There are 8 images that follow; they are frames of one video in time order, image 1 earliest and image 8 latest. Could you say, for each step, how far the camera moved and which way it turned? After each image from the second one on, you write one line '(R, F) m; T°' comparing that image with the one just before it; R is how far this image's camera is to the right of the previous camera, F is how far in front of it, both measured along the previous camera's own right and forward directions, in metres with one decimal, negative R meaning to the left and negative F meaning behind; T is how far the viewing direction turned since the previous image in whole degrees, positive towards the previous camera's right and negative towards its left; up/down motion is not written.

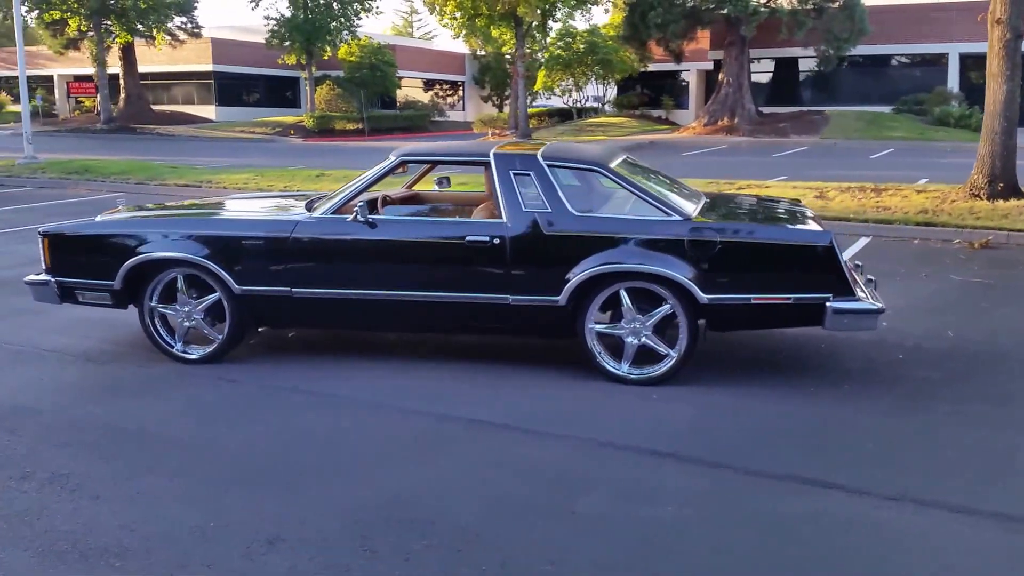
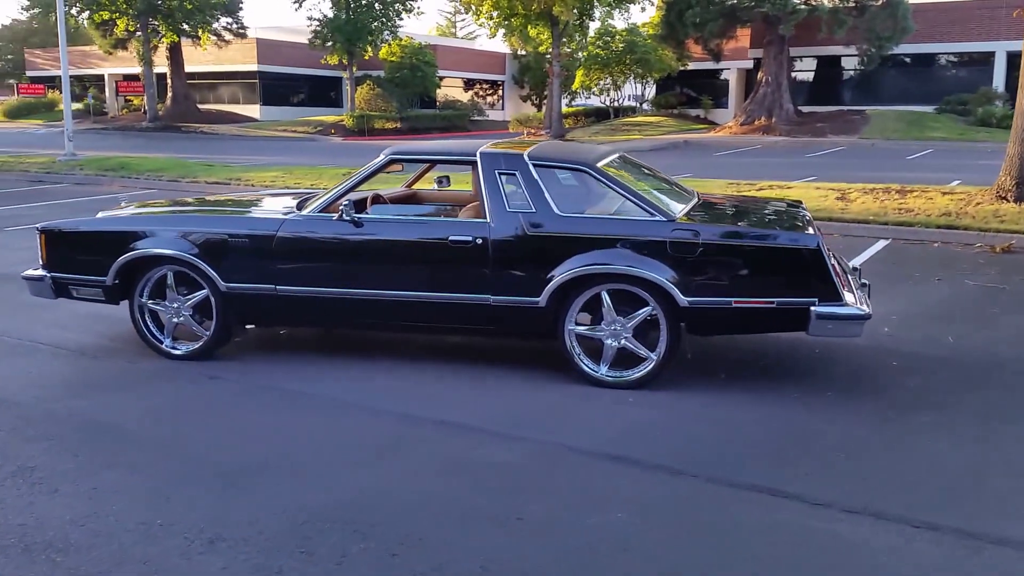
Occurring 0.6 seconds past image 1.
(+0.4, +0.1) m; -3°
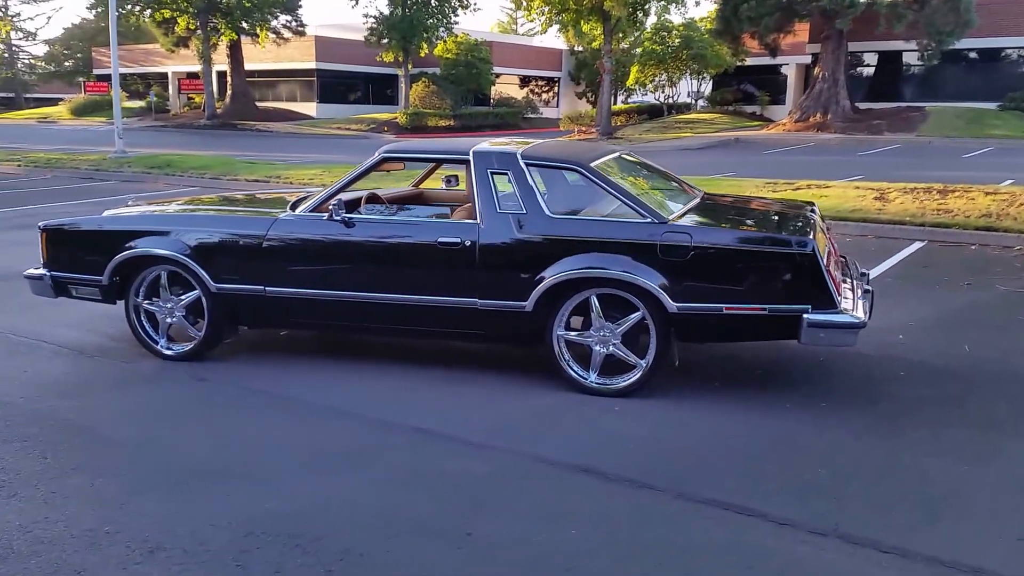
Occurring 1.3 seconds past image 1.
(+0.5, +0.1) m; -4°
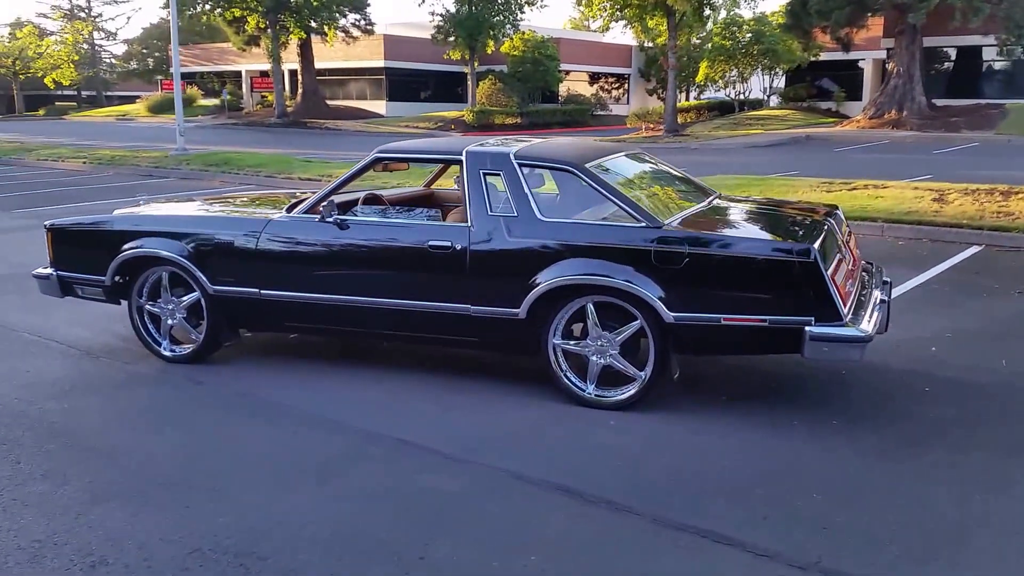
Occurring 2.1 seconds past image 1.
(+0.5, +0.2) m; -5°
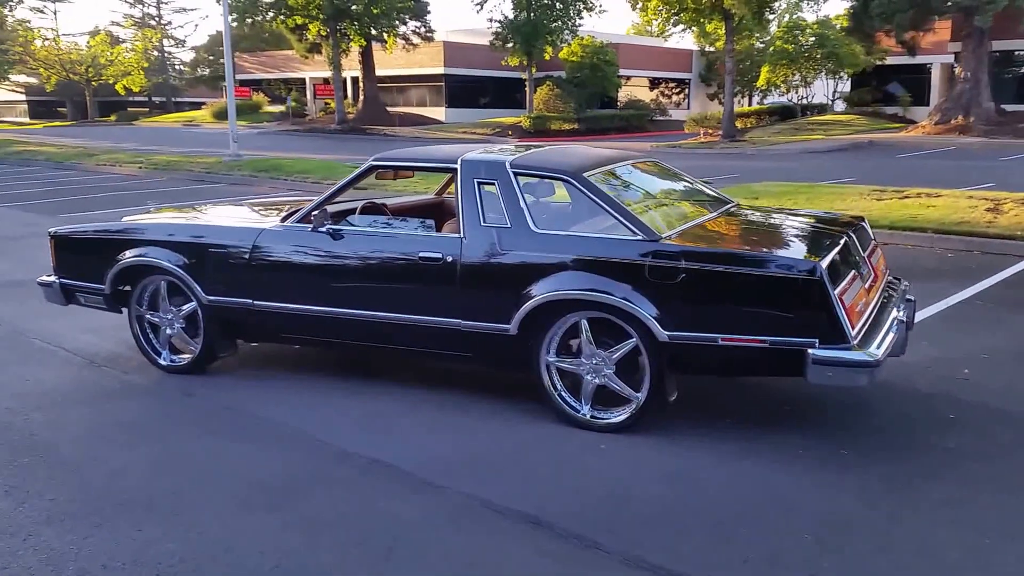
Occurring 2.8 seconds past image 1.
(+0.4, +0.2) m; -4°
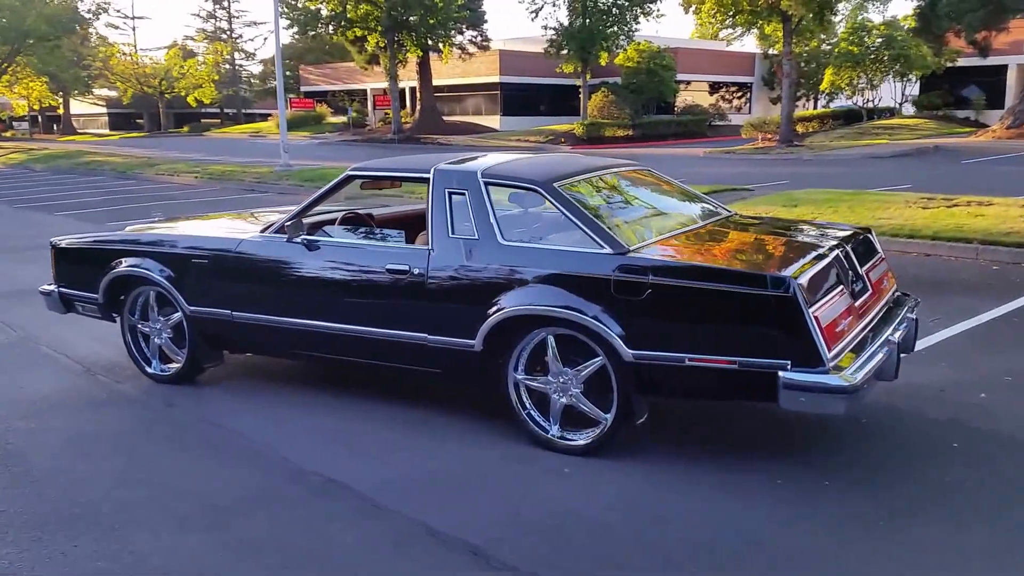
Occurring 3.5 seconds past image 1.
(+0.5, +0.2) m; -5°
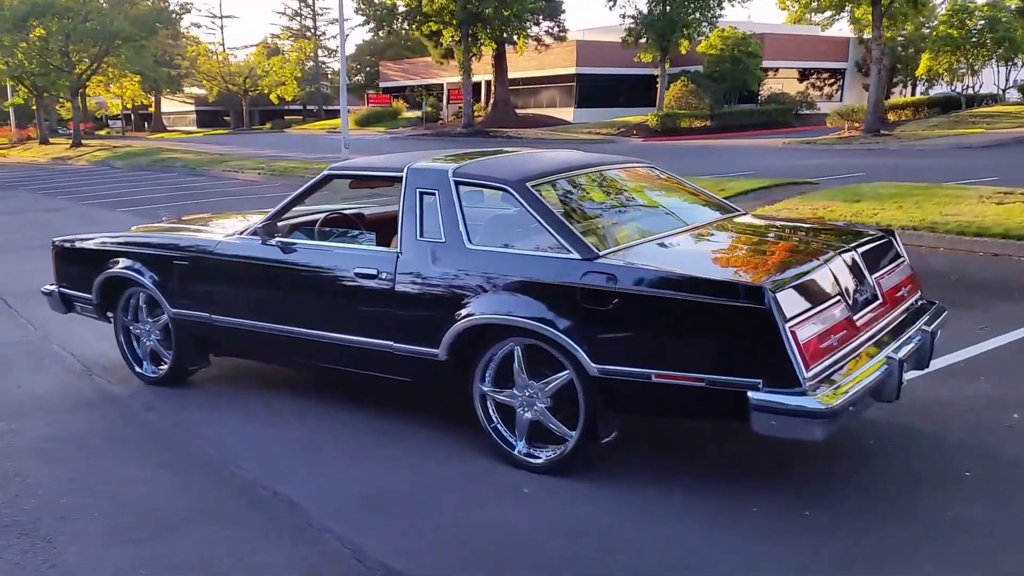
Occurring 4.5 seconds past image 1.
(+0.6, +0.3) m; -6°
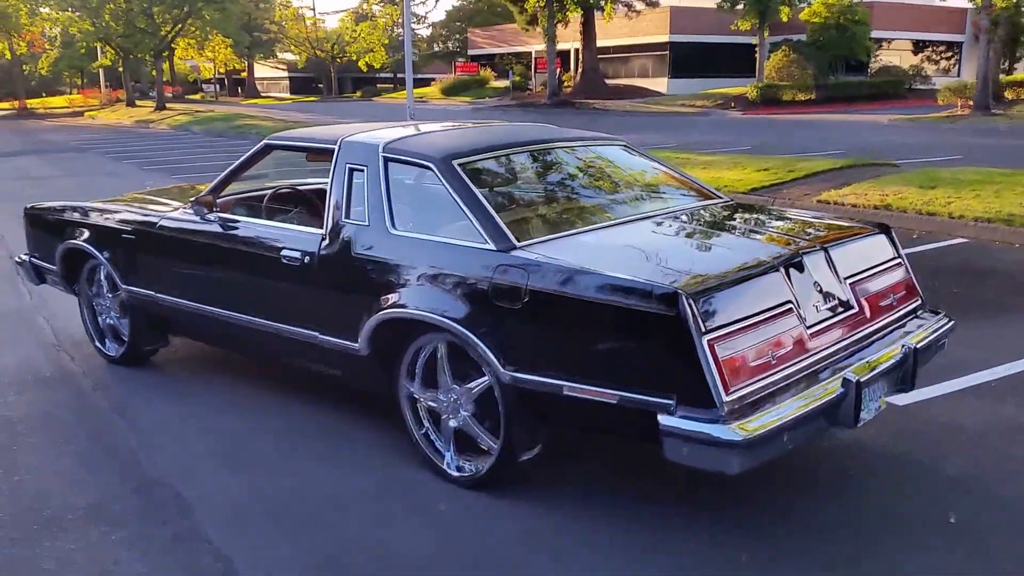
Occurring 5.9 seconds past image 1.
(+0.8, +0.5) m; -7°
